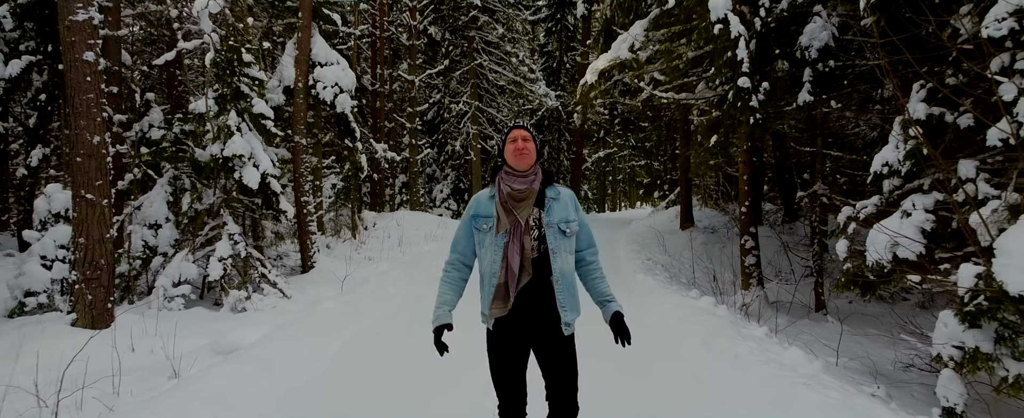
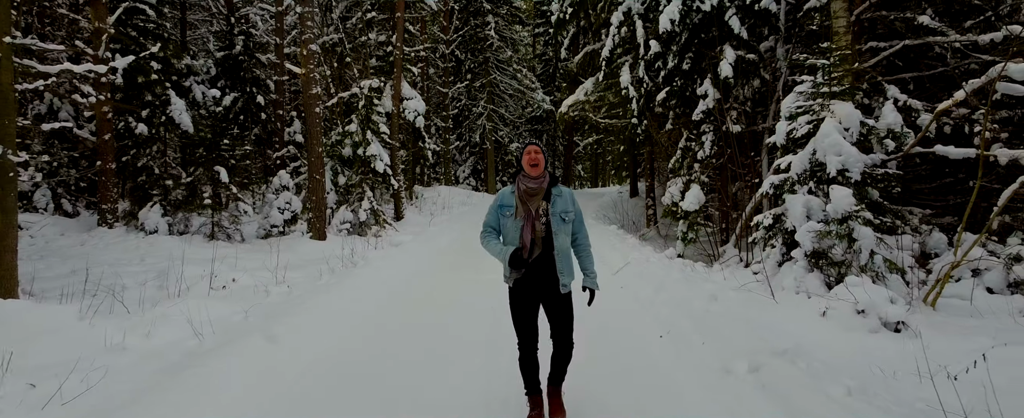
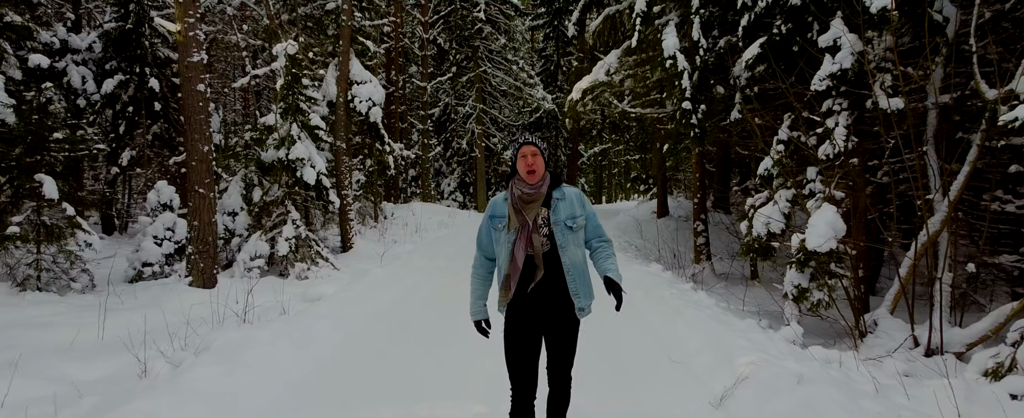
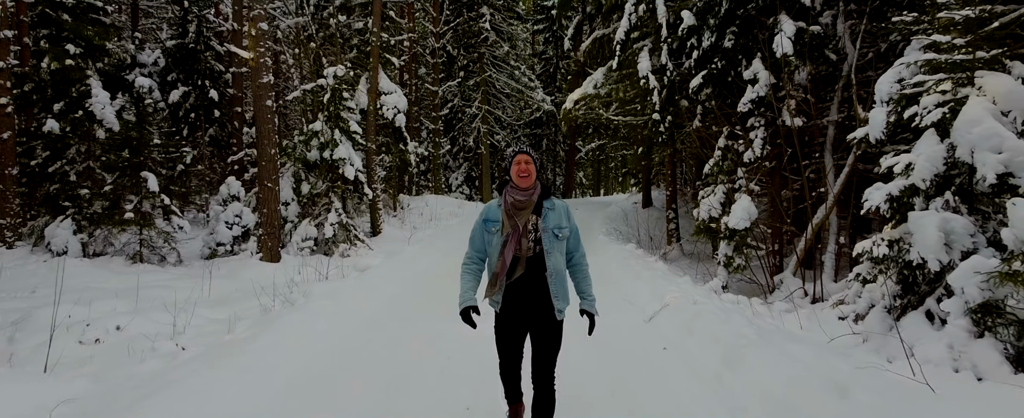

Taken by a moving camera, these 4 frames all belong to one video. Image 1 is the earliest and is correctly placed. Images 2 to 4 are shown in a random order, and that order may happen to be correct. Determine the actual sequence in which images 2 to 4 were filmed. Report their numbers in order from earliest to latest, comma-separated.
3, 4, 2
